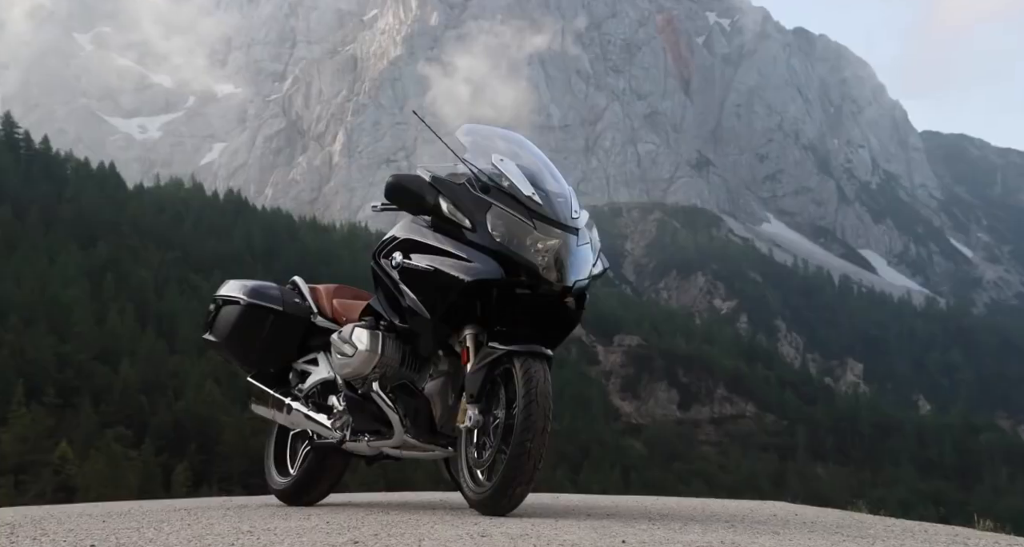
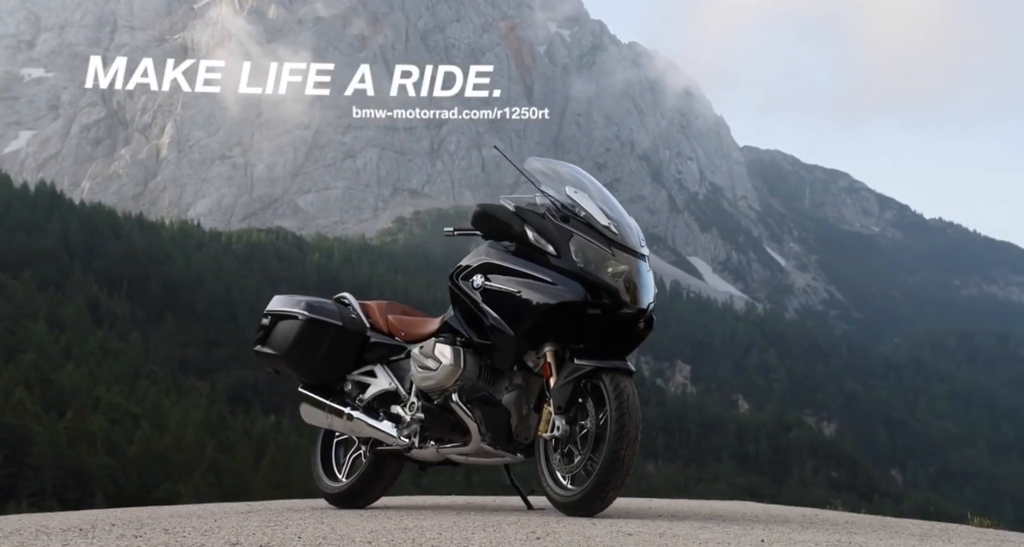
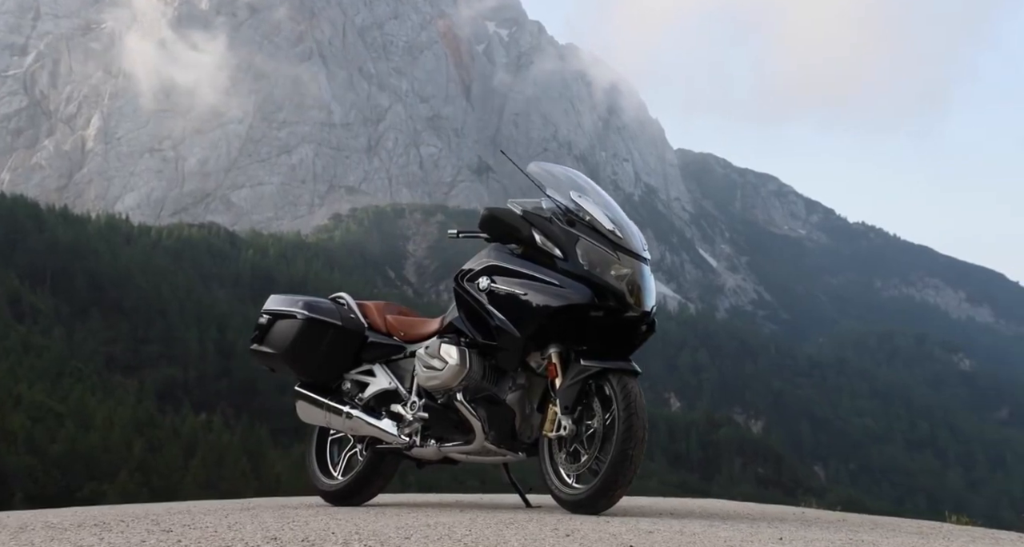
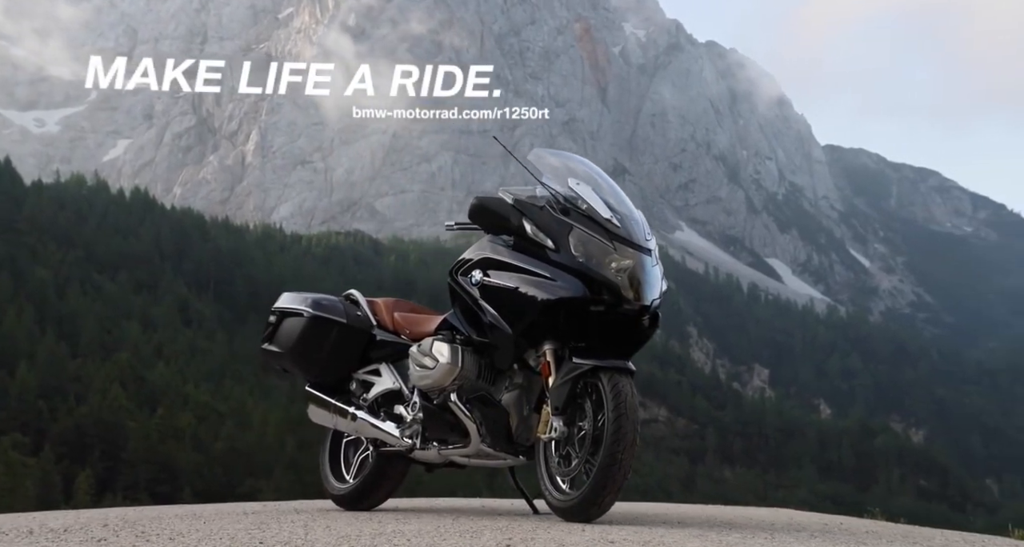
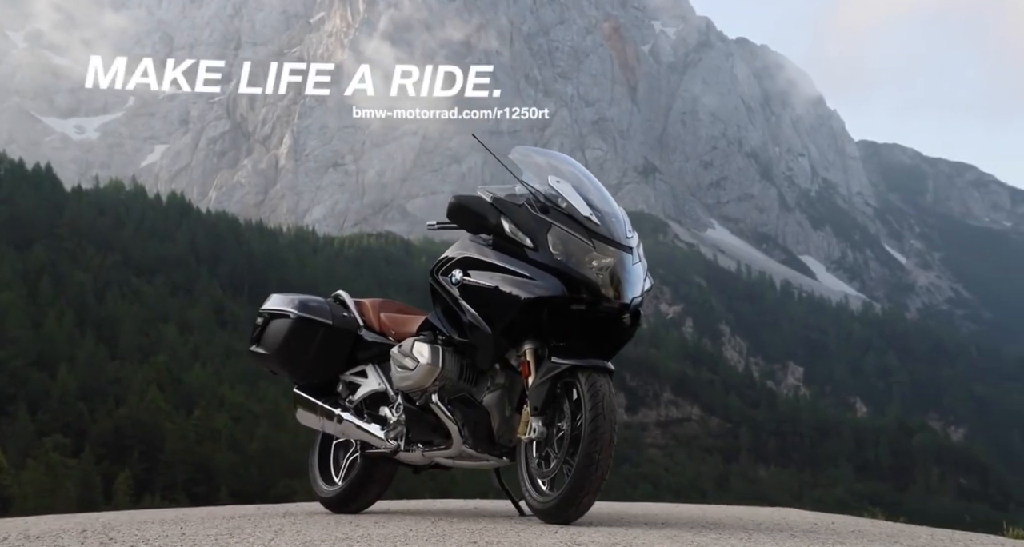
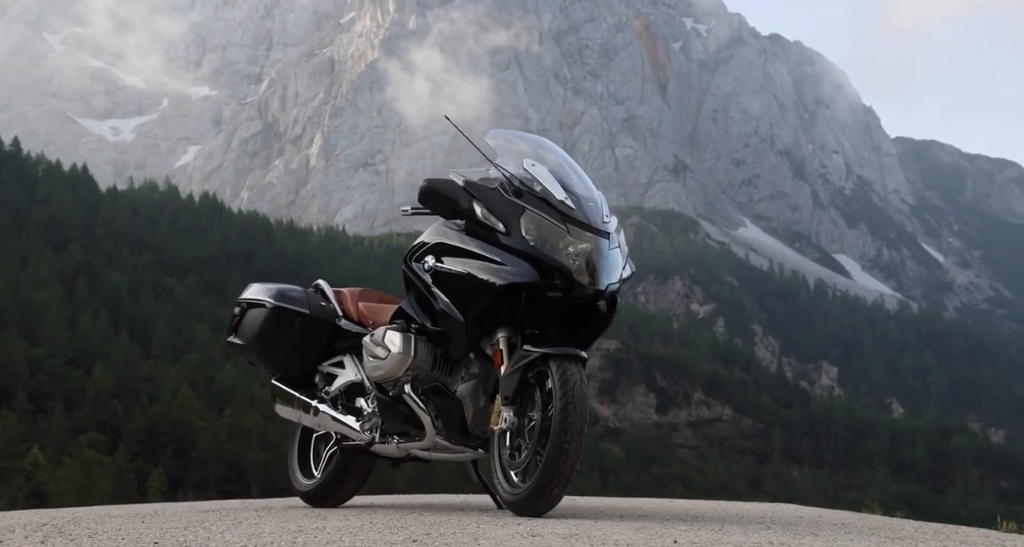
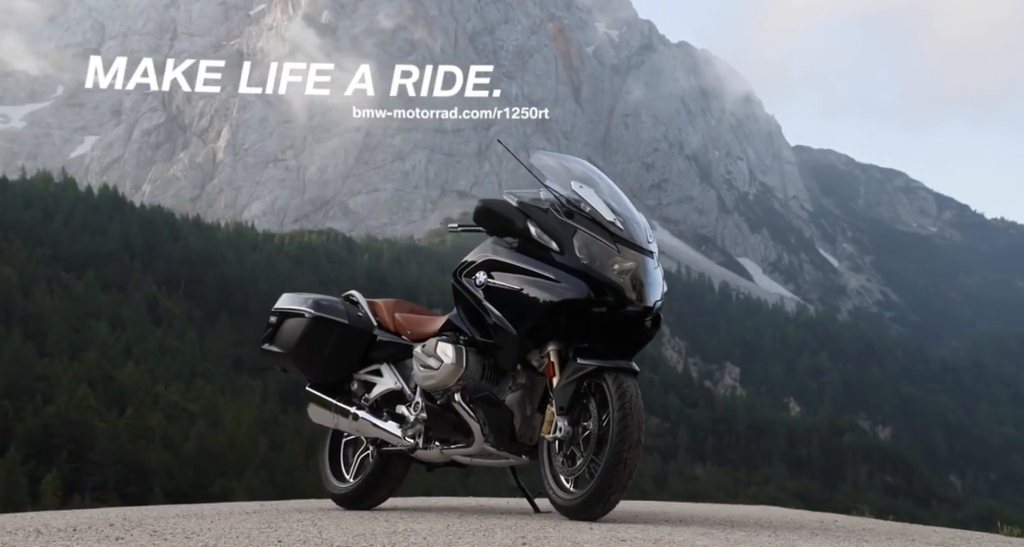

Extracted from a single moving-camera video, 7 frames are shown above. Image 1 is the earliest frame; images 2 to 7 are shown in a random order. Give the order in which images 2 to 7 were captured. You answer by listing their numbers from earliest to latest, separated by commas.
6, 5, 4, 7, 2, 3
